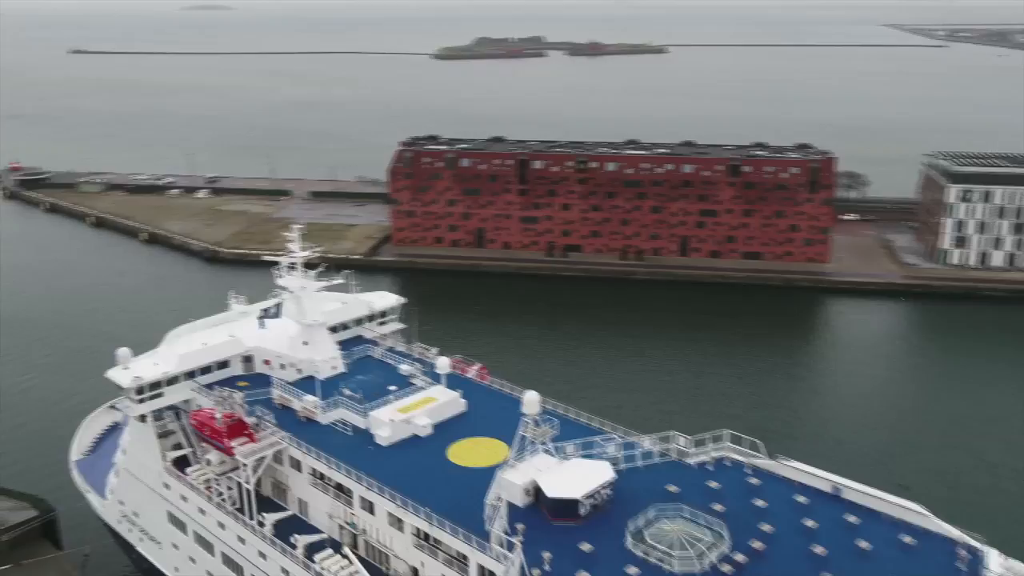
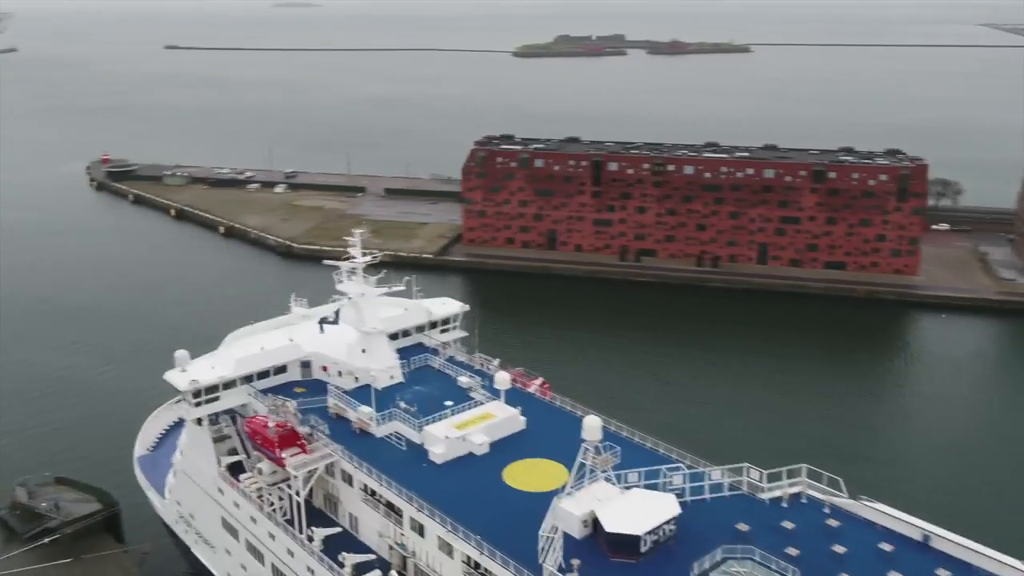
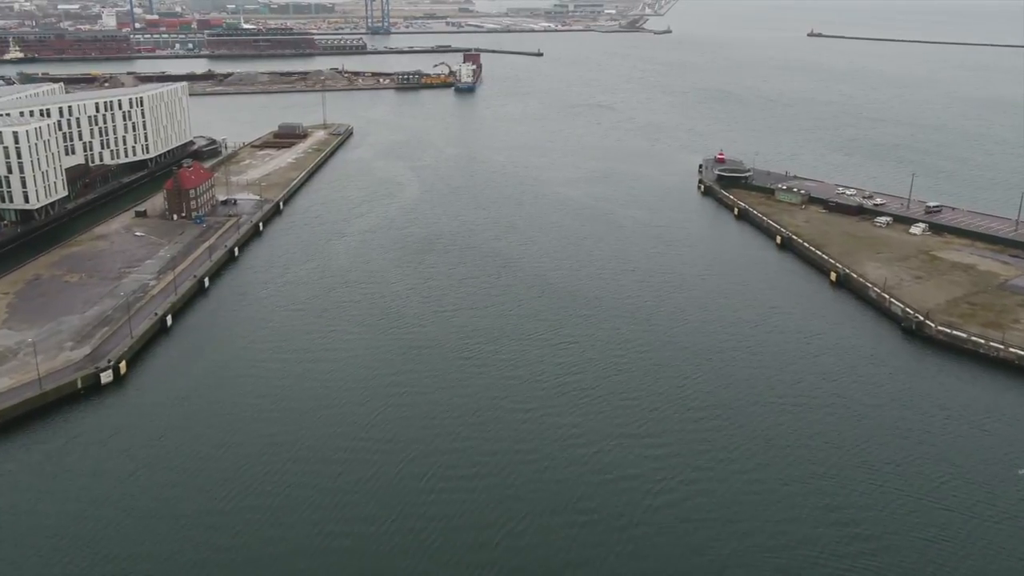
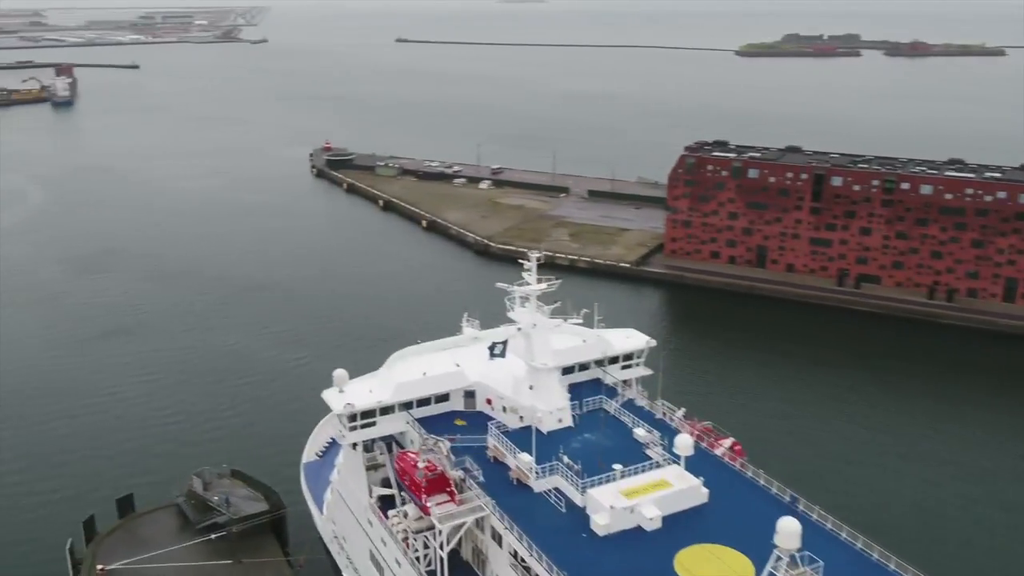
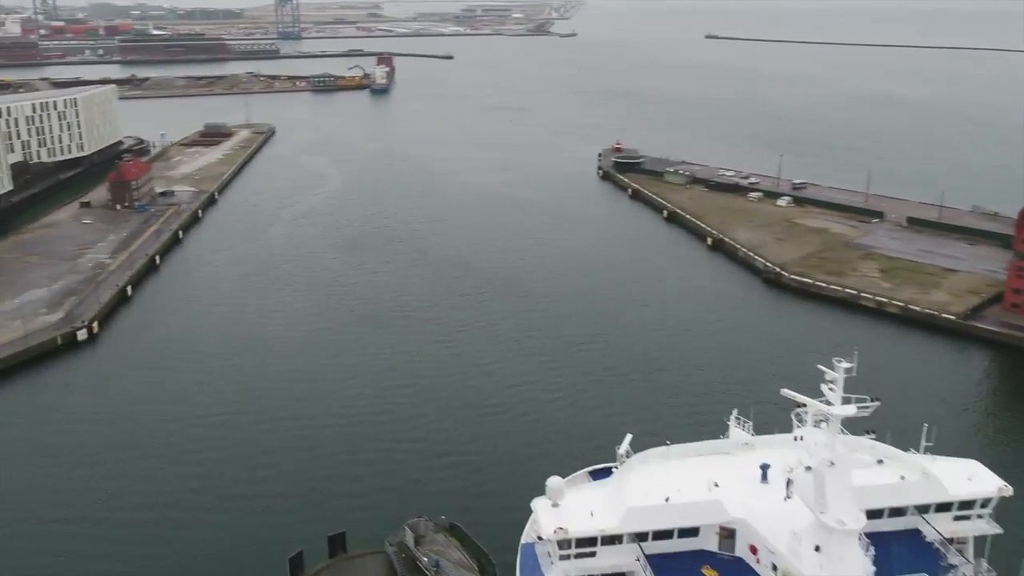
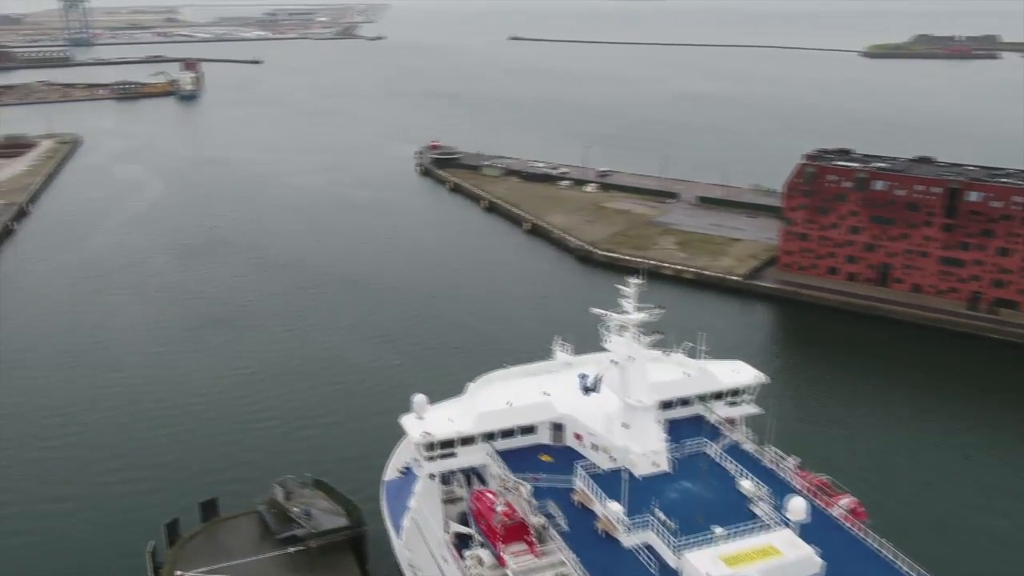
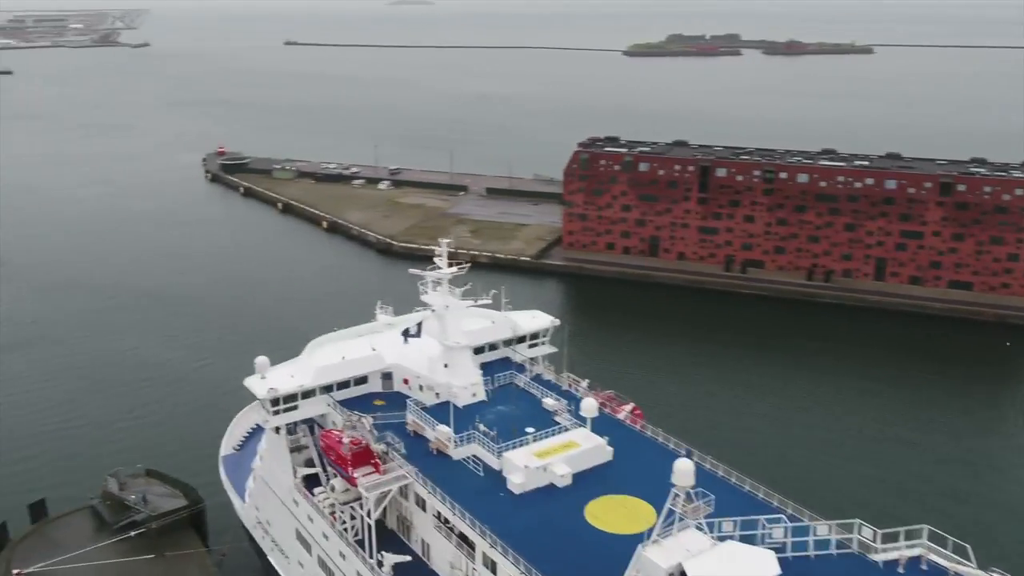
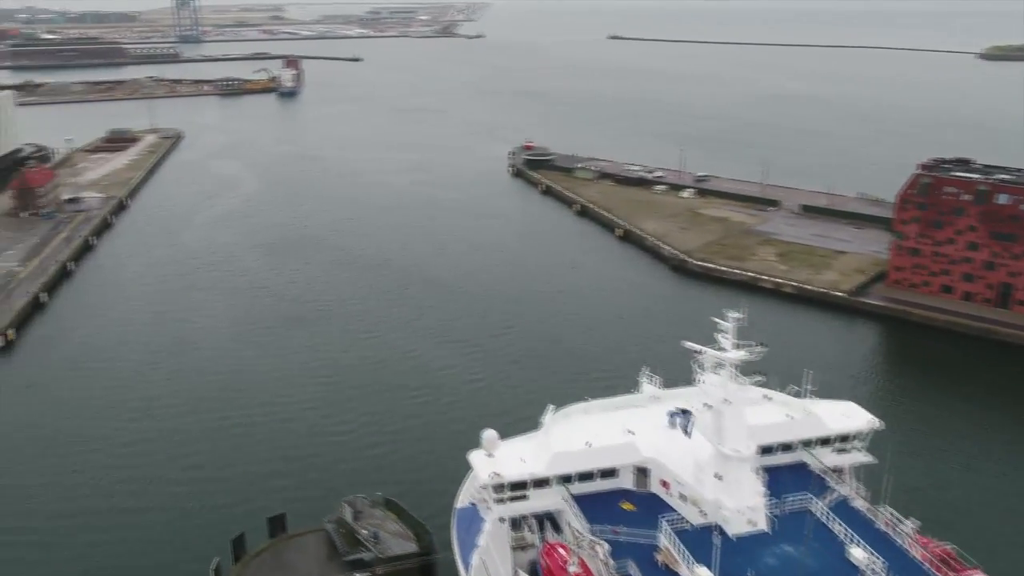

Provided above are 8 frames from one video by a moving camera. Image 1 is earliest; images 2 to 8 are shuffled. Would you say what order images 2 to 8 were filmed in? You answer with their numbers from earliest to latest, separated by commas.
2, 7, 4, 6, 8, 5, 3
